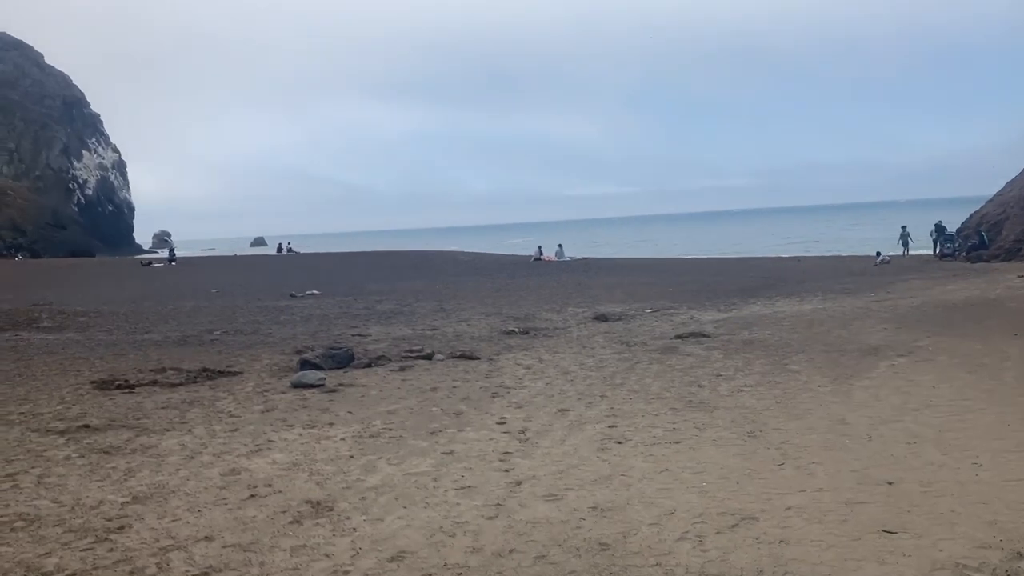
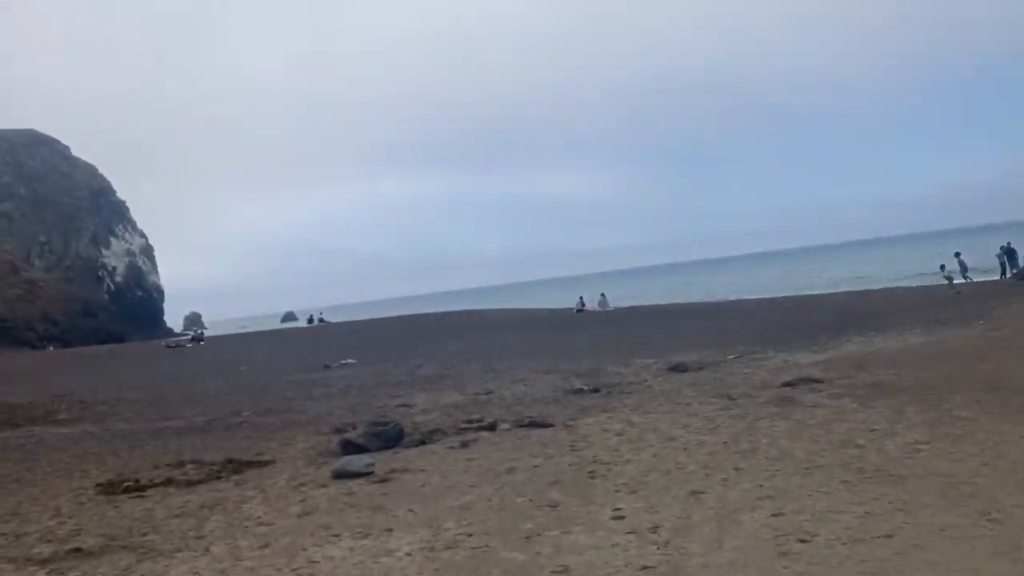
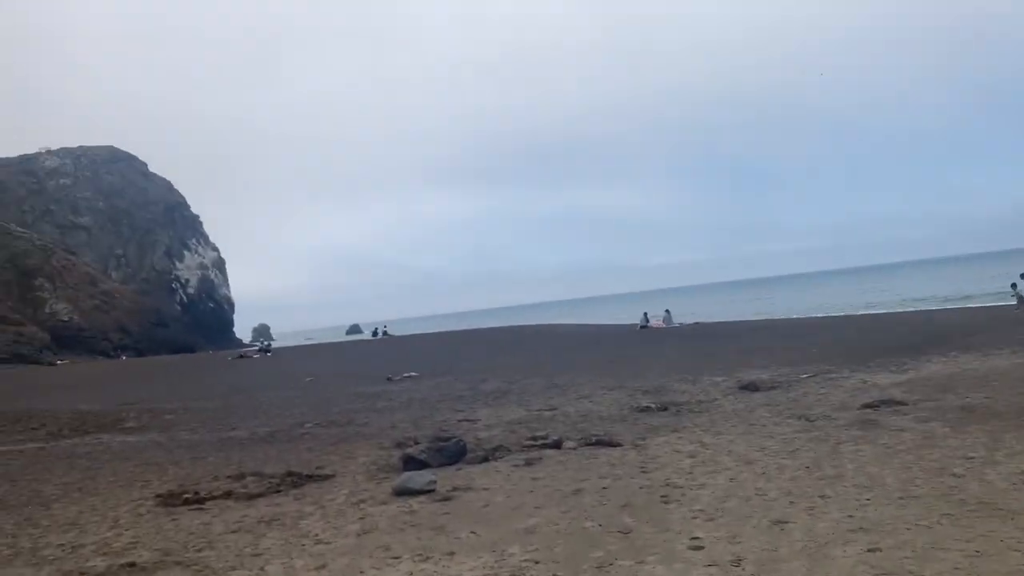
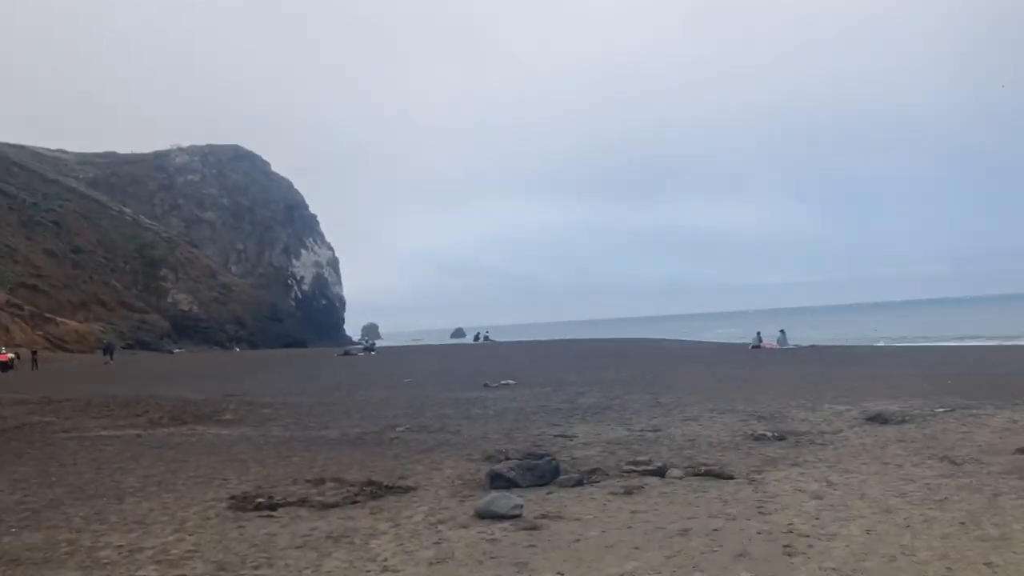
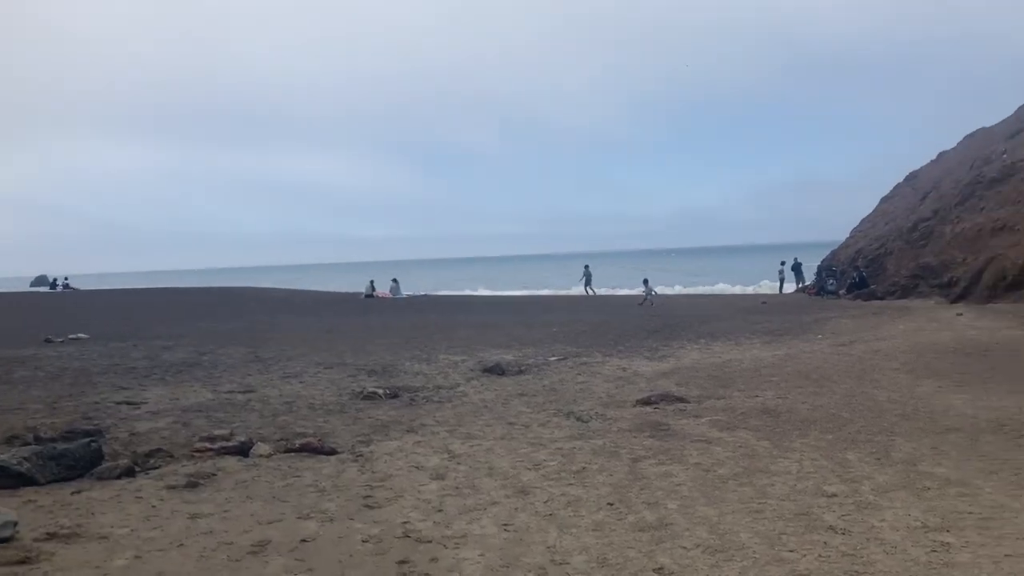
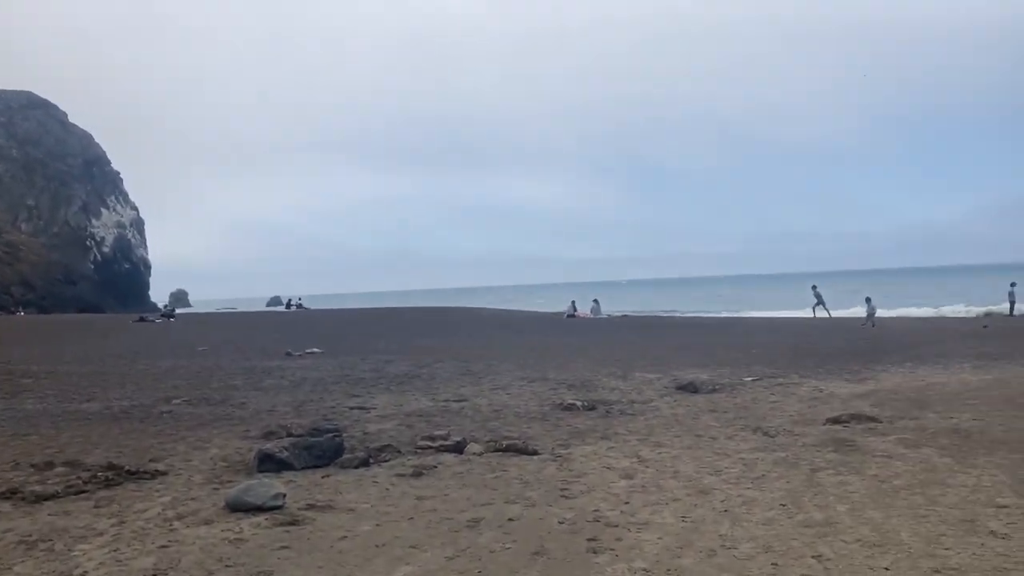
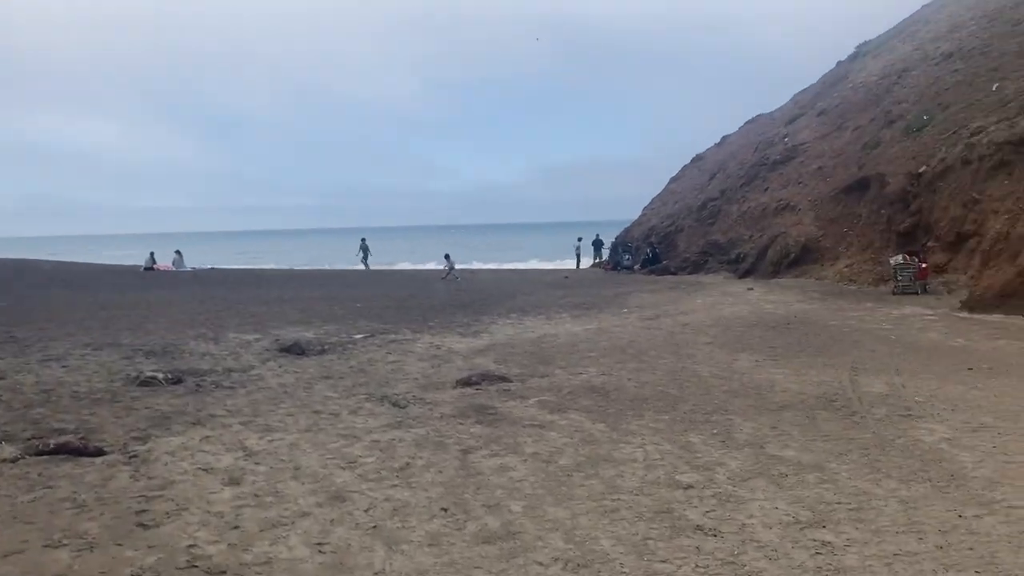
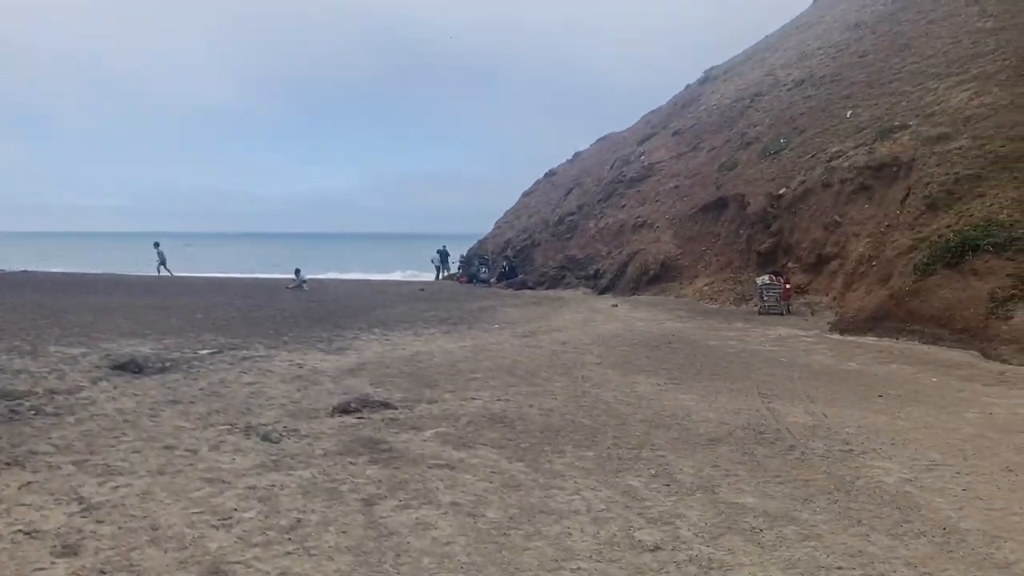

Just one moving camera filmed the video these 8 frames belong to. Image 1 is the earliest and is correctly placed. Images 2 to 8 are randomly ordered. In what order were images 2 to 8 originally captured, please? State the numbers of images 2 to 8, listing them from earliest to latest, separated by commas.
2, 3, 4, 6, 5, 7, 8
